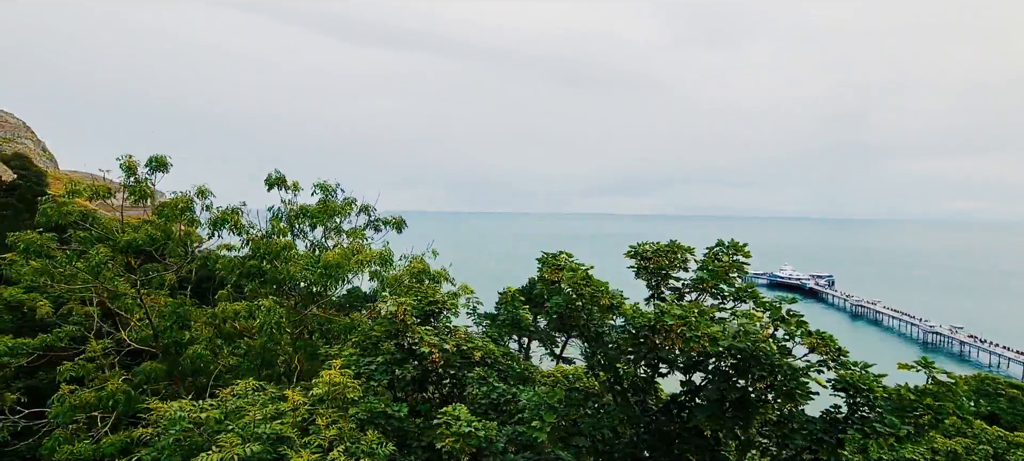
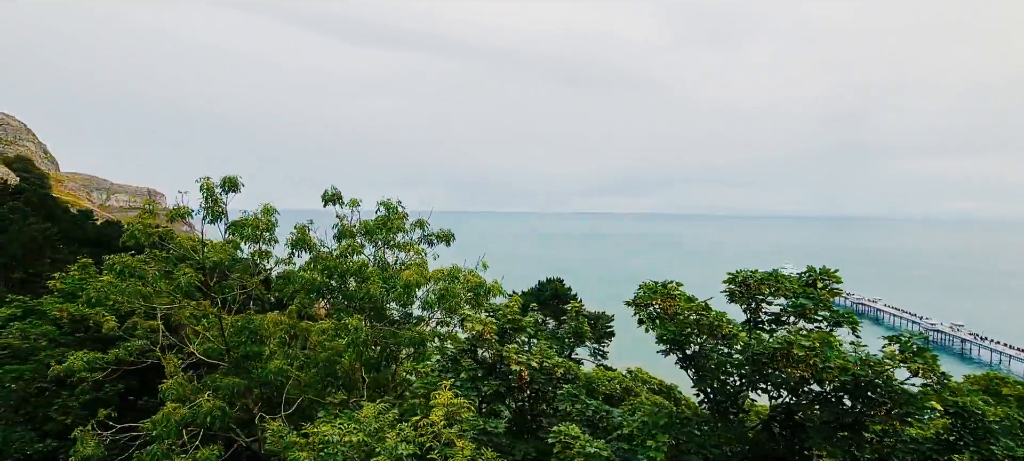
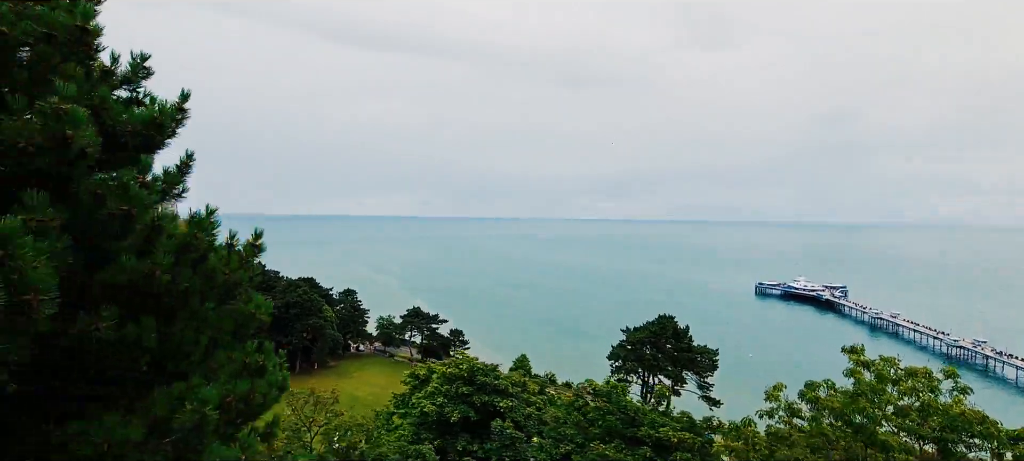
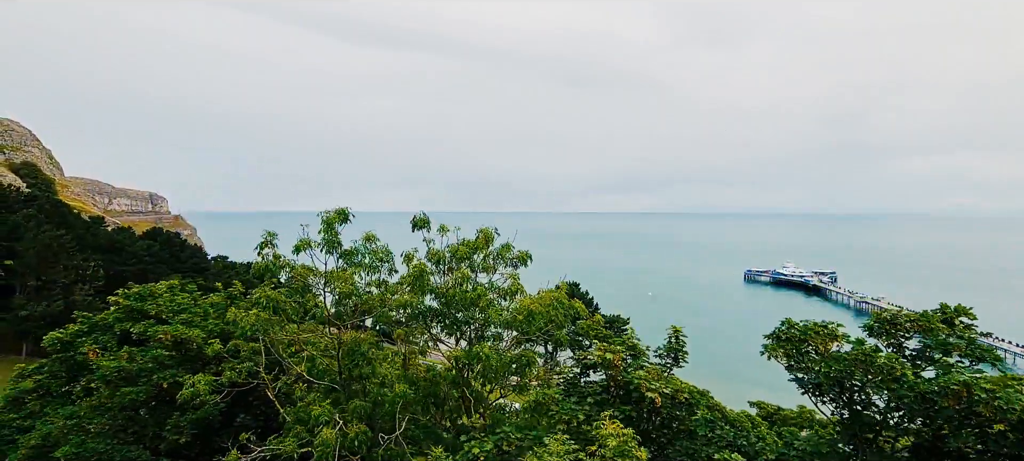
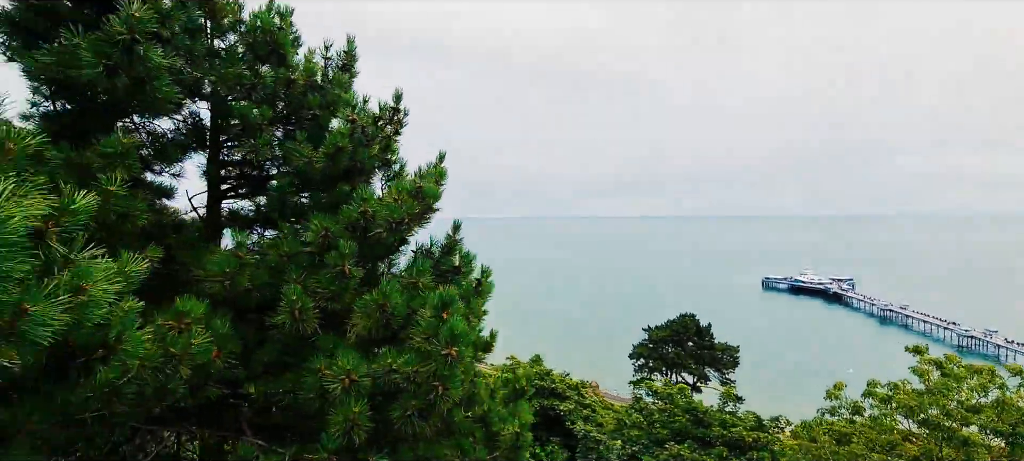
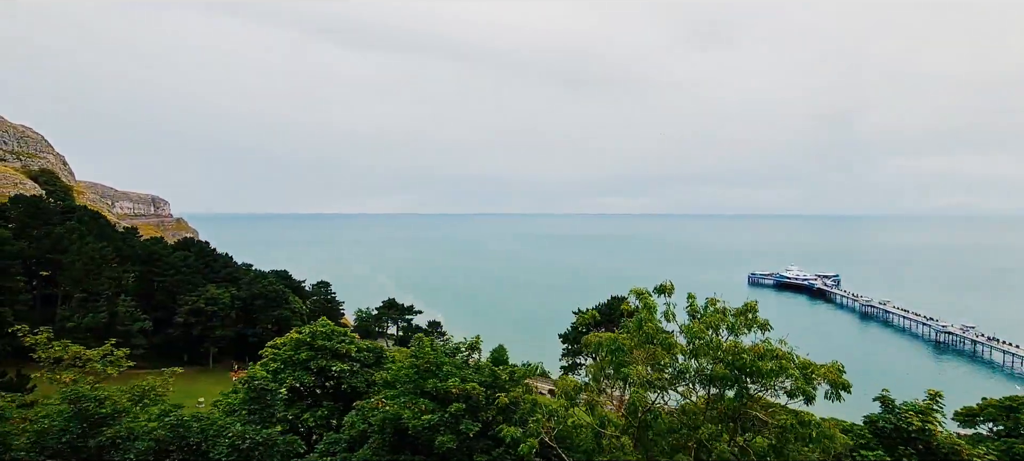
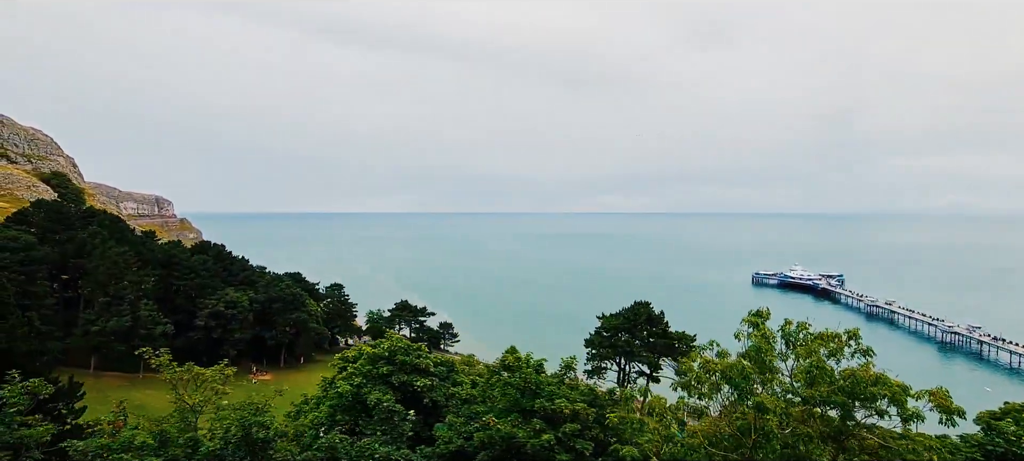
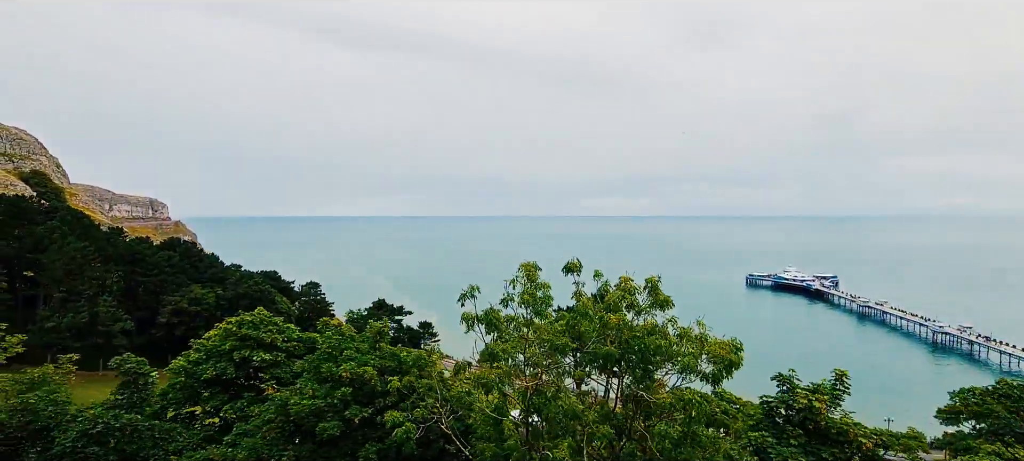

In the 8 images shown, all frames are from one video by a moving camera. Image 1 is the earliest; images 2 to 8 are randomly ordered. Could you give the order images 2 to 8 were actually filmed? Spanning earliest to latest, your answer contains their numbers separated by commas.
2, 4, 8, 6, 7, 3, 5
